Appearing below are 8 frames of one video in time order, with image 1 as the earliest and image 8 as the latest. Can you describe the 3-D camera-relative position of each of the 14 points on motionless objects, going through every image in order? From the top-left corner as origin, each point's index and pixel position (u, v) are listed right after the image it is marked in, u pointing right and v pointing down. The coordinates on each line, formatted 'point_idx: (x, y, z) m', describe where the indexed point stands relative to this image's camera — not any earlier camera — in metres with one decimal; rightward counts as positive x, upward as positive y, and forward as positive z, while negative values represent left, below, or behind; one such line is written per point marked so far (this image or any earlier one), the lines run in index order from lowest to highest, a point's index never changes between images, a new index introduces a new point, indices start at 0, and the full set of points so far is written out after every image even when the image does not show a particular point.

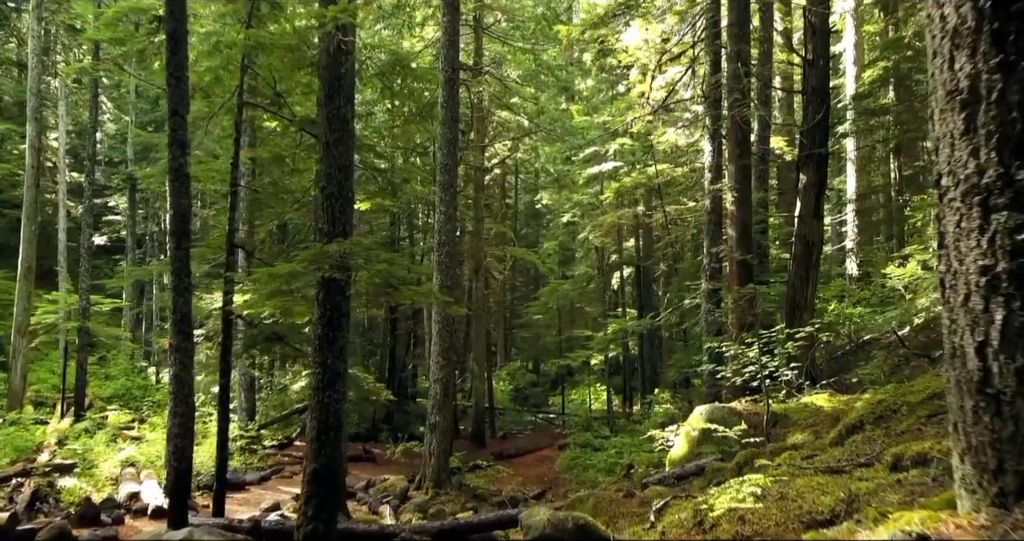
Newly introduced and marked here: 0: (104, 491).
0: (-6.6, -3.6, +11.8) m
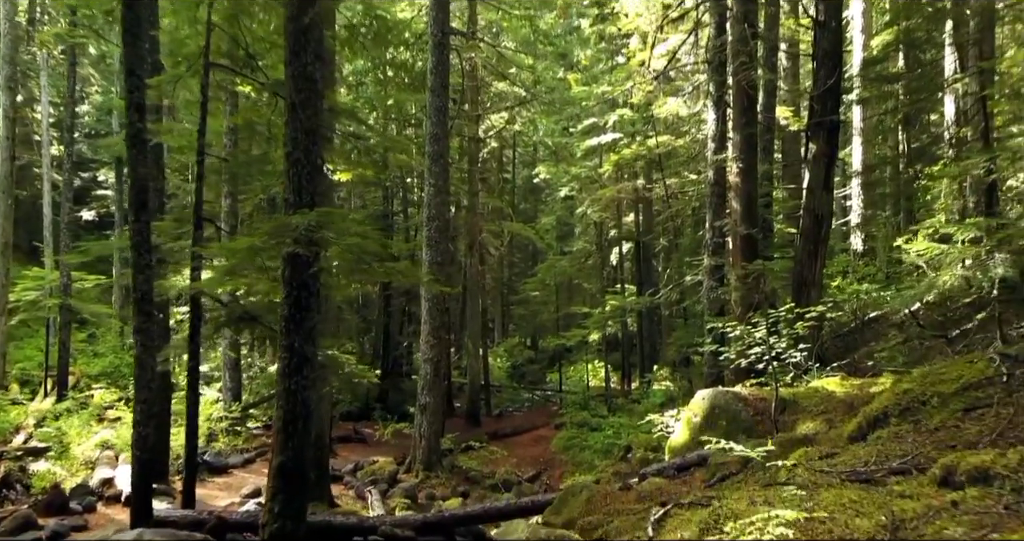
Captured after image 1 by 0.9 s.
0: (-6.8, -3.2, +11.3) m
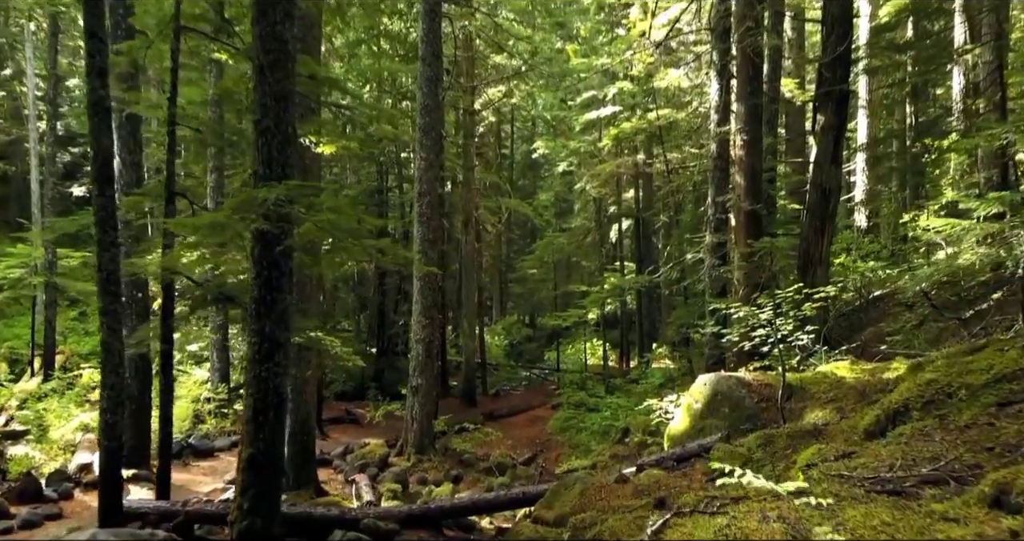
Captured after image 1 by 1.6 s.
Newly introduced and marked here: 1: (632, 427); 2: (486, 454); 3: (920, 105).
0: (-6.9, -2.9, +10.9) m
1: (+2.2, -2.9, +13.3) m
2: (-0.5, -3.6, +14.2) m
3: (+10.8, +4.4, +19.2) m
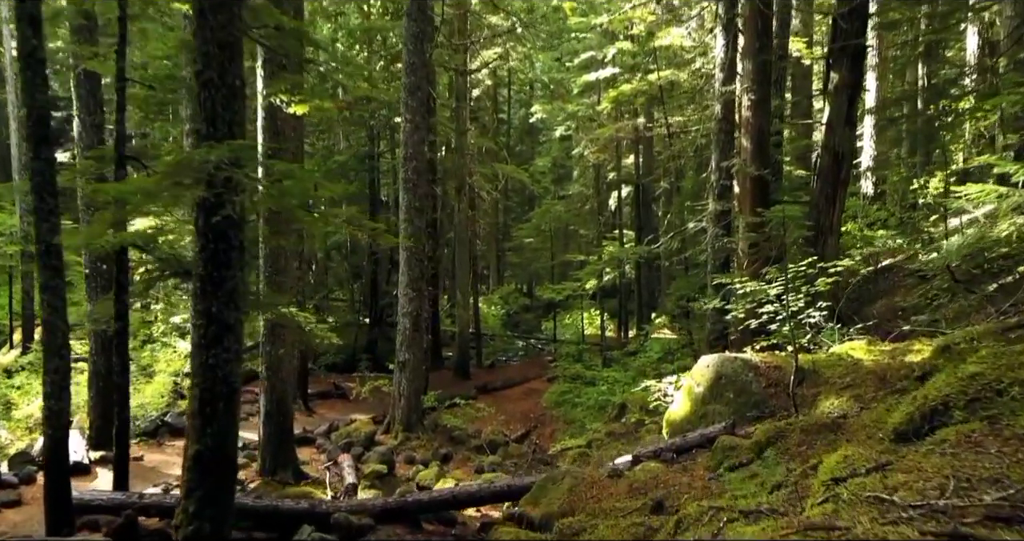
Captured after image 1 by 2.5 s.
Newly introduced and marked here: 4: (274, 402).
0: (-7.0, -2.5, +10.3) m
1: (+2.1, -2.4, +12.8) m
2: (-0.7, -3.0, +13.7) m
3: (+10.7, +5.2, +18.3) m
4: (-3.1, -1.7, +9.3) m
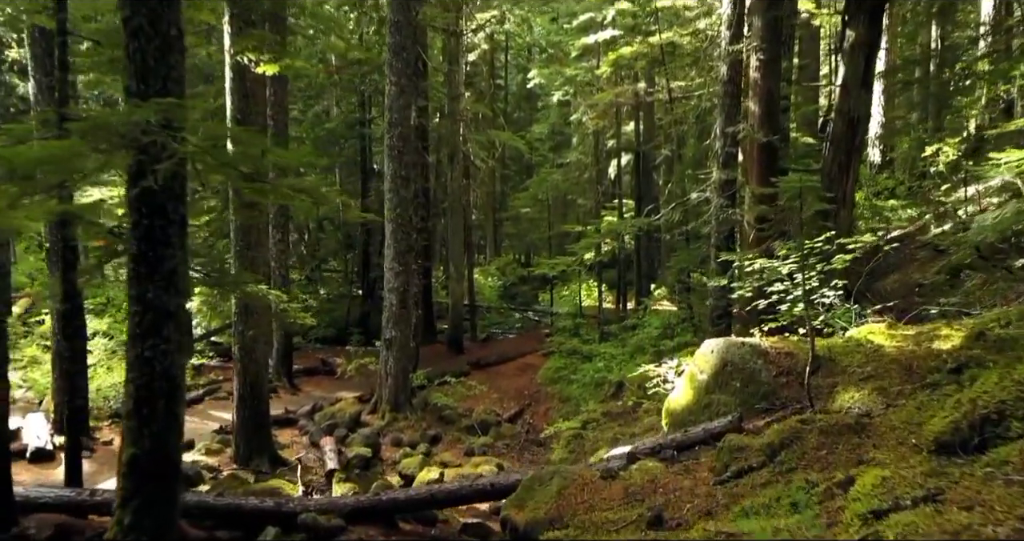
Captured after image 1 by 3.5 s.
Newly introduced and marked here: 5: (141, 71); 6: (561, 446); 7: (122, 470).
0: (-7.1, -2.1, +9.8) m
1: (+2.0, -1.9, +12.2) m
2: (-0.8, -2.5, +13.2) m
3: (+10.5, +5.9, +17.5) m
4: (-3.2, -1.4, +8.8) m
5: (-2.2, +1.2, +4.3) m
6: (+0.7, -2.6, +10.7) m
7: (-2.3, -1.2, +4.3) m
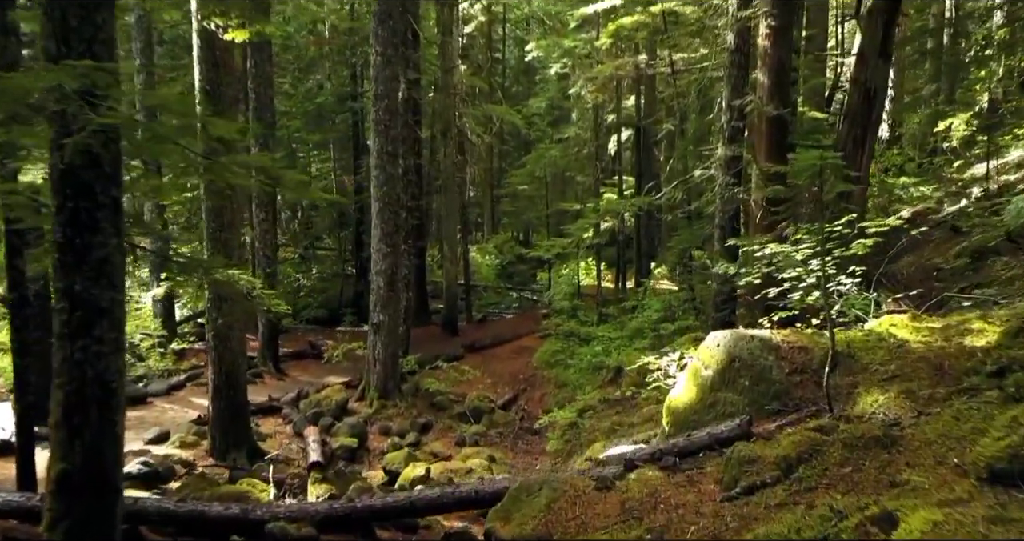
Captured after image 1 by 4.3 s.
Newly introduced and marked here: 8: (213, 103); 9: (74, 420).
0: (-7.2, -1.9, +9.3) m
1: (+1.9, -1.6, +11.7) m
2: (-0.9, -2.2, +12.7) m
3: (+10.5, +6.3, +16.7) m
4: (-3.3, -1.2, +8.3) m
5: (-2.3, +1.2, +3.7) m
6: (+0.6, -2.4, +10.3) m
7: (-2.4, -1.1, +3.8) m
8: (-3.3, +1.8, +8.0) m
9: (-2.3, -0.8, +3.8) m
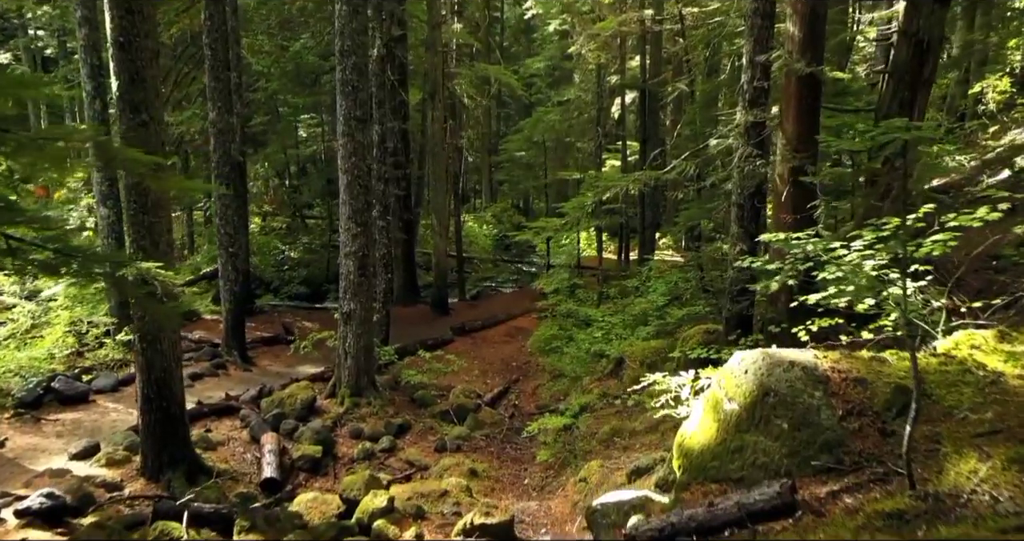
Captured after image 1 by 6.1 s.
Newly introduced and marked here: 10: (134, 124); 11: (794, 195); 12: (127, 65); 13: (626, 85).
0: (-7.4, -1.7, +8.1) m
1: (+1.7, -1.3, +10.5) m
2: (-1.1, -1.9, +11.5) m
3: (+10.3, +6.8, +15.0) m
4: (-3.5, -1.1, +7.0) m
5: (-2.5, +1.1, +2.4) m
6: (+0.5, -2.2, +9.1) m
7: (-2.6, -1.3, +2.6) m
8: (-3.5, +1.9, +6.6) m
9: (-2.5, -0.9, +2.6) m
10: (-3.5, +1.3, +6.6) m
11: (+3.0, +0.8, +7.8) m
12: (-3.5, +1.9, +6.6) m
13: (+2.8, +4.6, +17.8) m
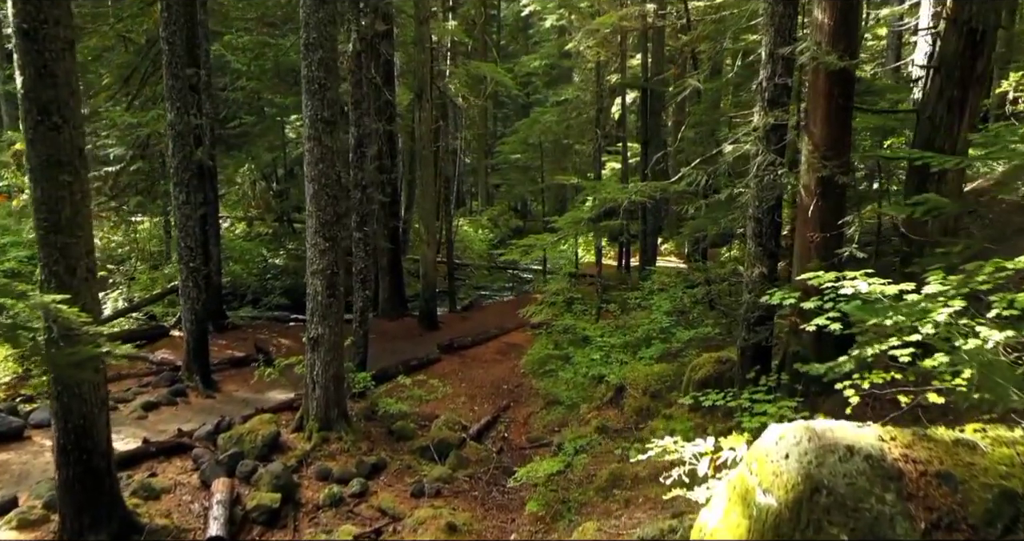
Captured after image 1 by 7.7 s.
0: (-7.6, -1.9, +7.1) m
1: (+1.5, -1.6, +9.4) m
2: (-1.2, -2.1, +10.4) m
3: (+10.2, +6.6, +14.0) m
4: (-3.6, -1.3, +6.0) m
5: (-2.7, +0.9, +1.3) m
6: (+0.3, -2.4, +8.0) m
7: (-2.8, -1.5, +1.5) m
8: (-3.6, +1.7, +5.5) m
9: (-2.6, -1.1, +1.5) m
10: (-3.6, +1.1, +5.6) m
11: (+2.9, +0.6, +6.7) m
12: (-3.6, +1.6, +5.5) m
13: (+2.6, +4.3, +16.7) m
